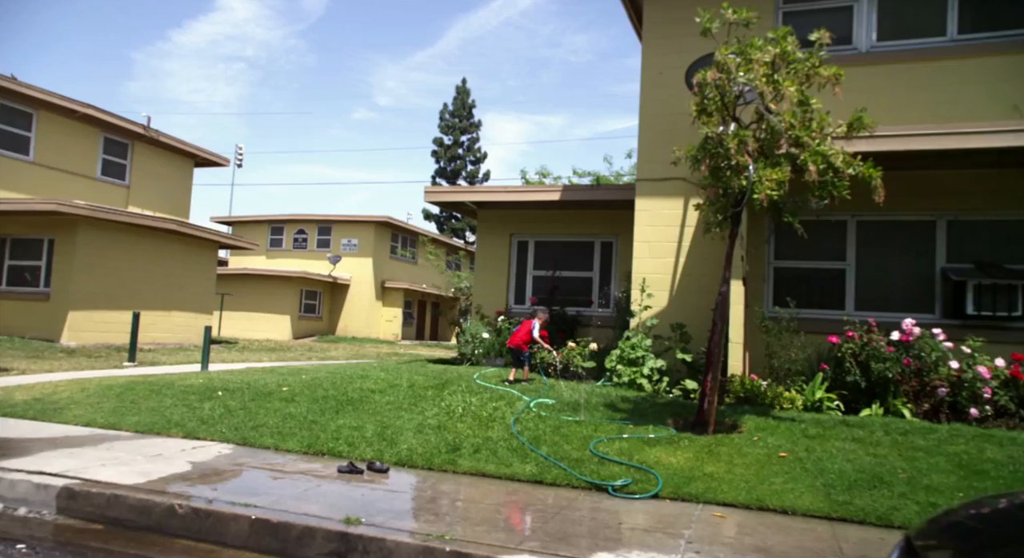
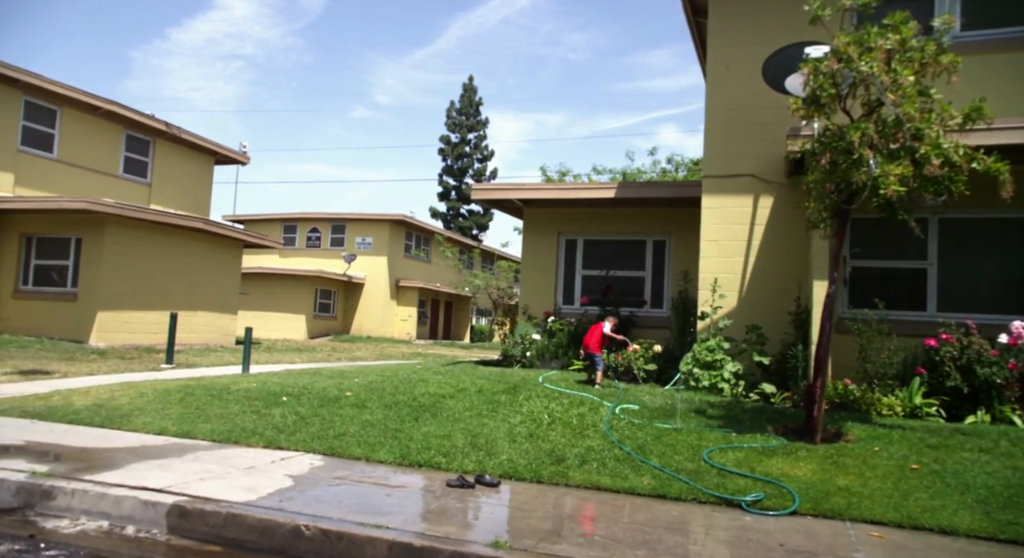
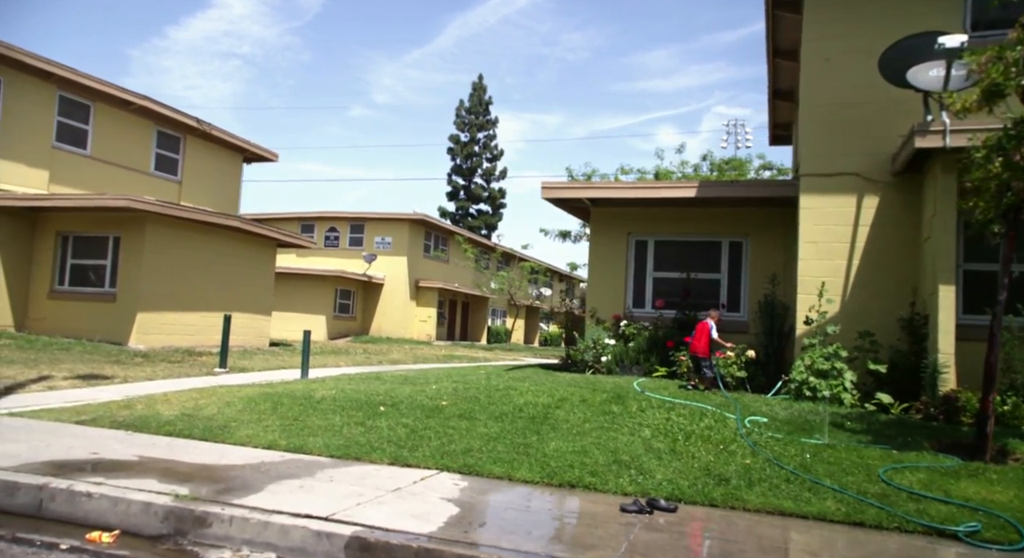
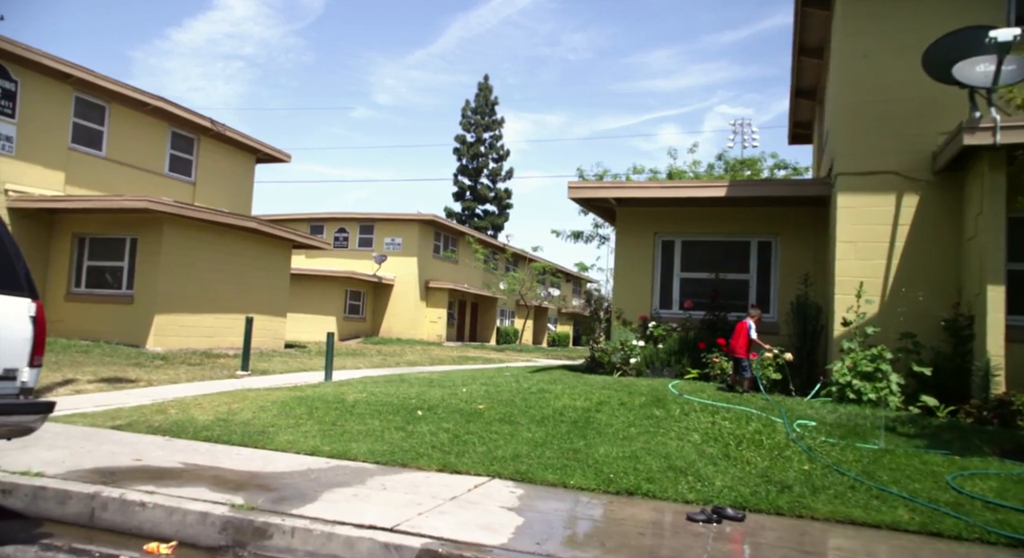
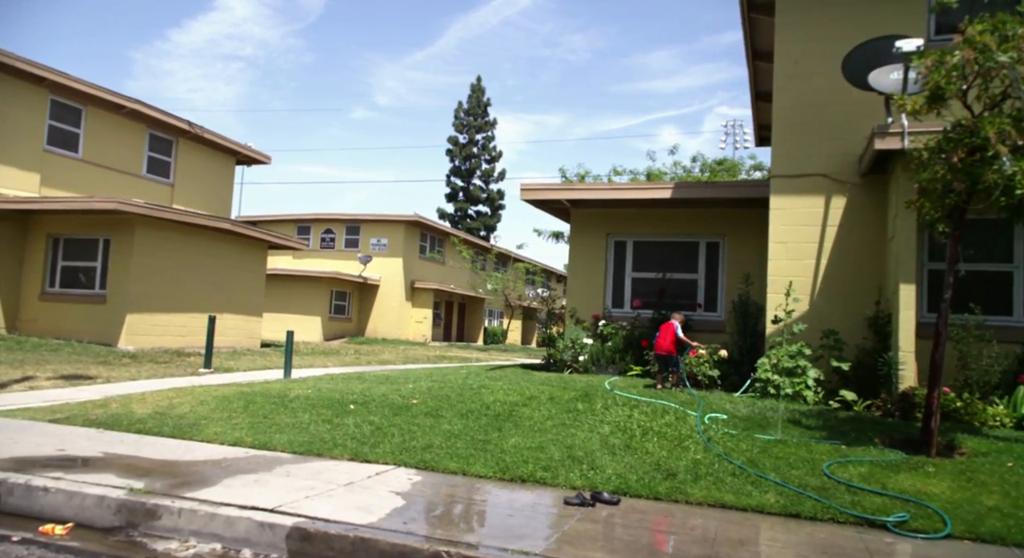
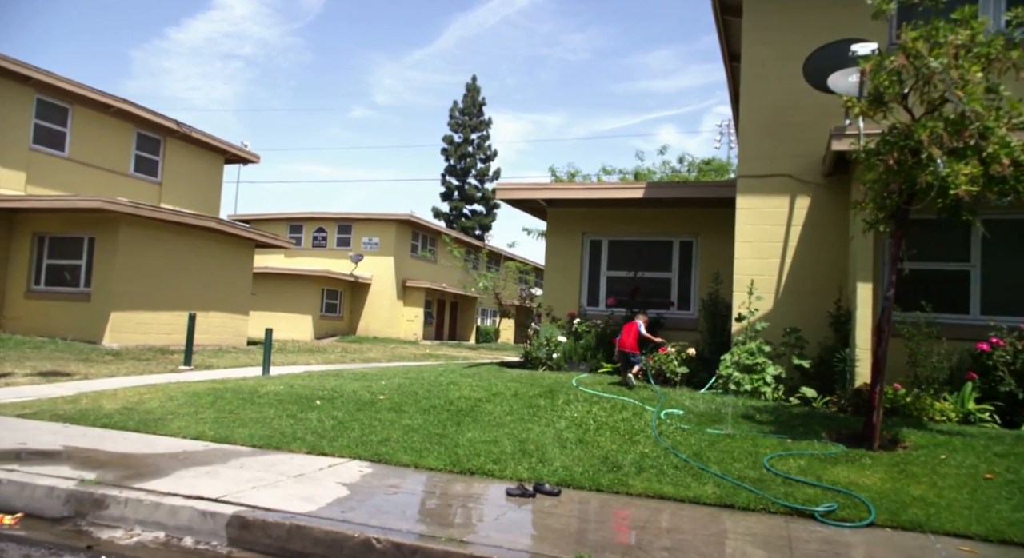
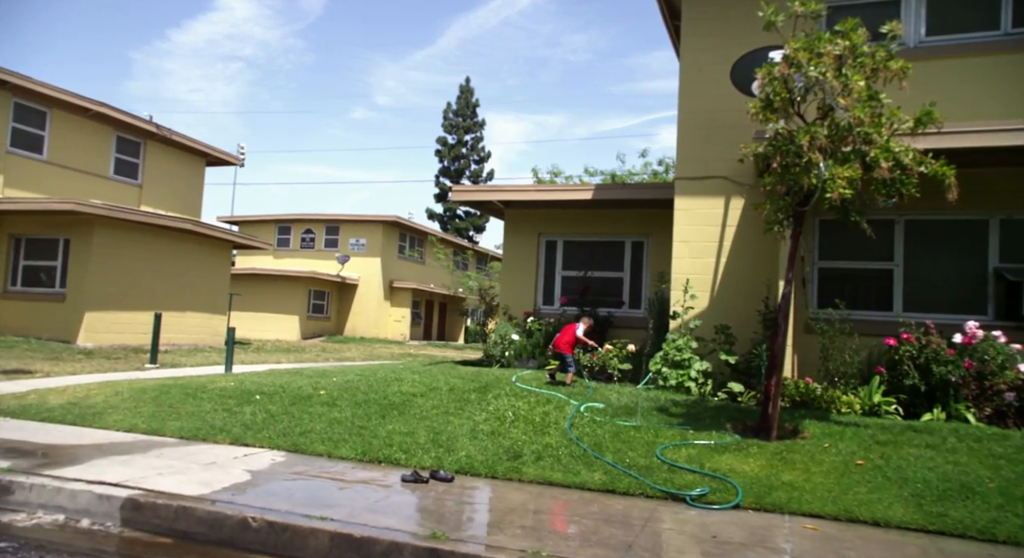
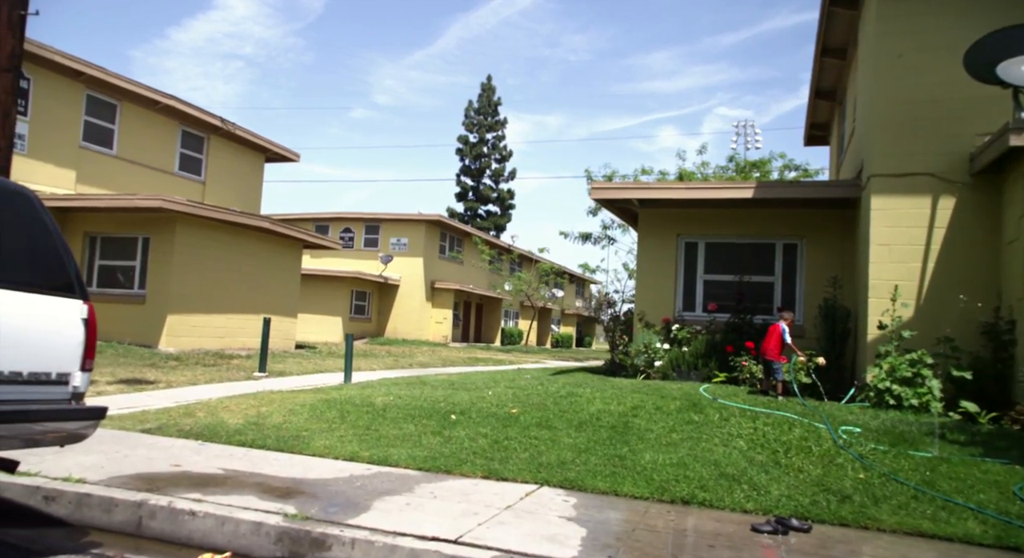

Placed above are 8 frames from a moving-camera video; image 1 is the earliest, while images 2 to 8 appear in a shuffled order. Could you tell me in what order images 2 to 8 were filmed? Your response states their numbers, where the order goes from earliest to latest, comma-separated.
7, 2, 6, 5, 3, 4, 8
